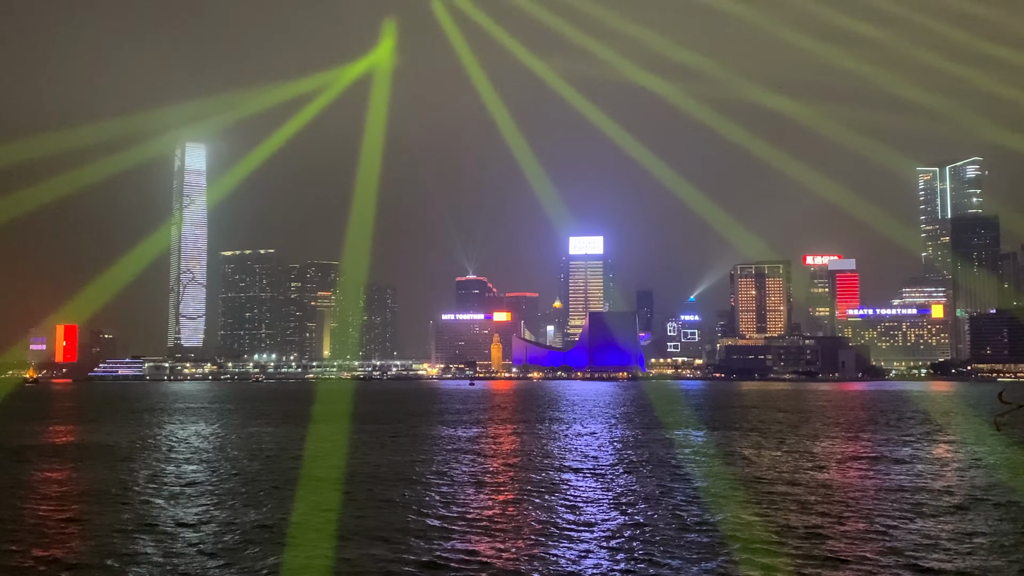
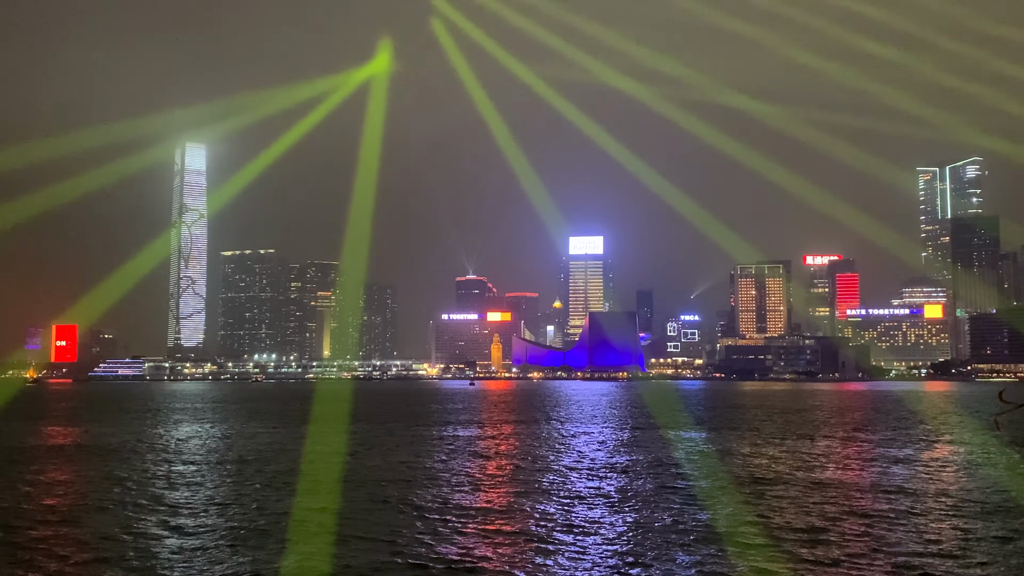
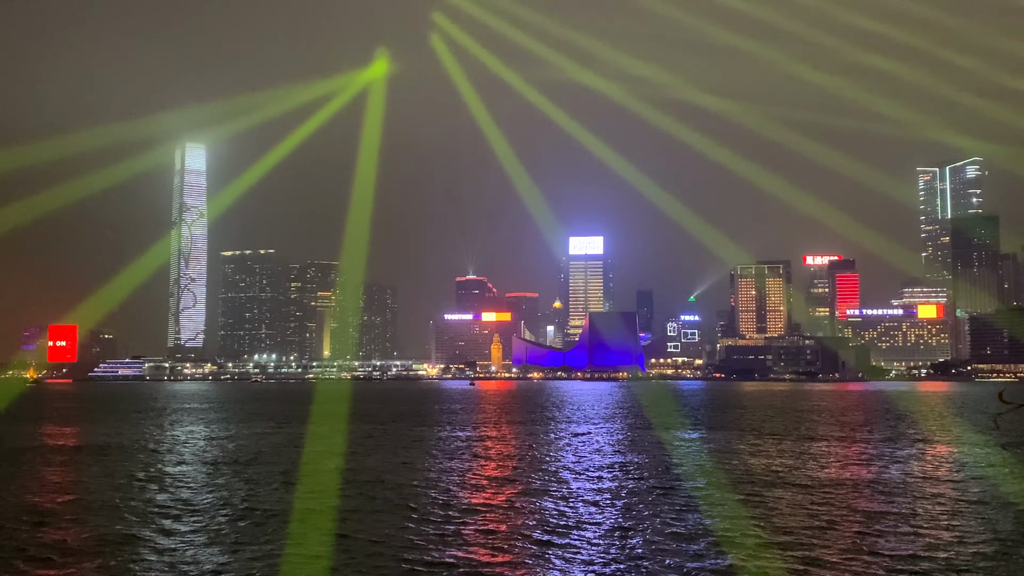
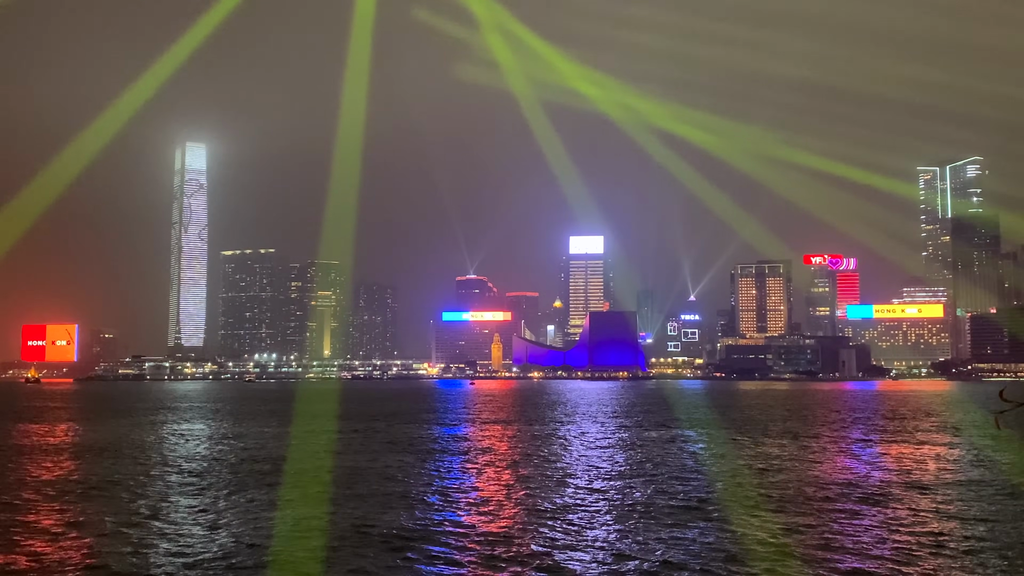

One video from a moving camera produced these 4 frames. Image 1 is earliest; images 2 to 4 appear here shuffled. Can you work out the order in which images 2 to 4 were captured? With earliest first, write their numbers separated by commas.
2, 3, 4
